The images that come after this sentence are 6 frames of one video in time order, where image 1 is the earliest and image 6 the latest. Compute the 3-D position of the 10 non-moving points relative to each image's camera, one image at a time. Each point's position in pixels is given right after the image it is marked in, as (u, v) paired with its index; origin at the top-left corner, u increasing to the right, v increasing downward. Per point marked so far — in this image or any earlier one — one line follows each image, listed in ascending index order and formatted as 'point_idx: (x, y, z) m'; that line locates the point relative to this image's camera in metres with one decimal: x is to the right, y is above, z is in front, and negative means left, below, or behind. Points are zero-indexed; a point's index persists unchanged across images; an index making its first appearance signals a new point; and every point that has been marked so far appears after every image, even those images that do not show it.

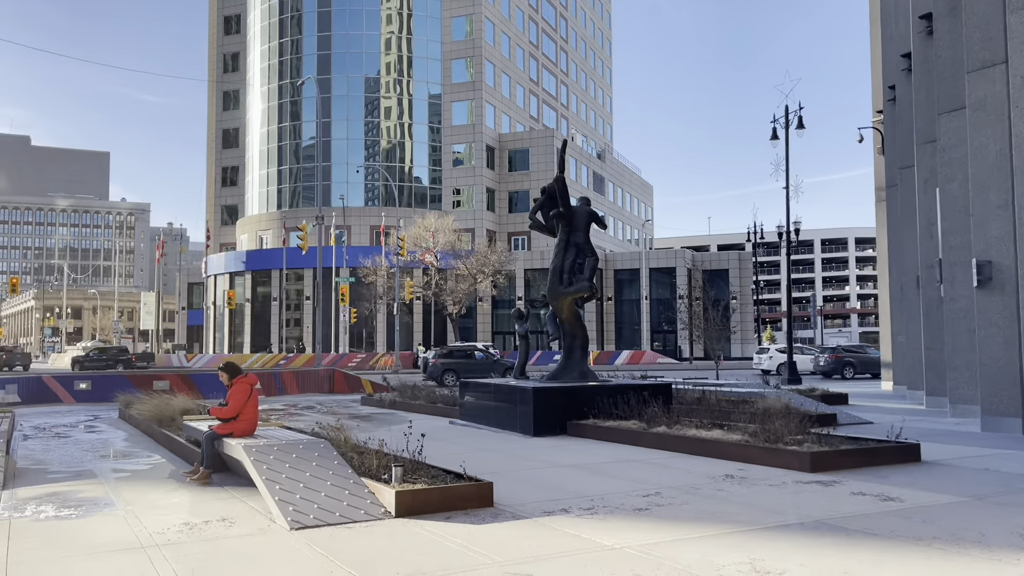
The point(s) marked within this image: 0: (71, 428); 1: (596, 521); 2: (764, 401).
0: (-10.1, -3.2, +19.0) m
1: (+0.8, -2.2, +8.0) m
2: (+5.3, -2.4, +17.4) m
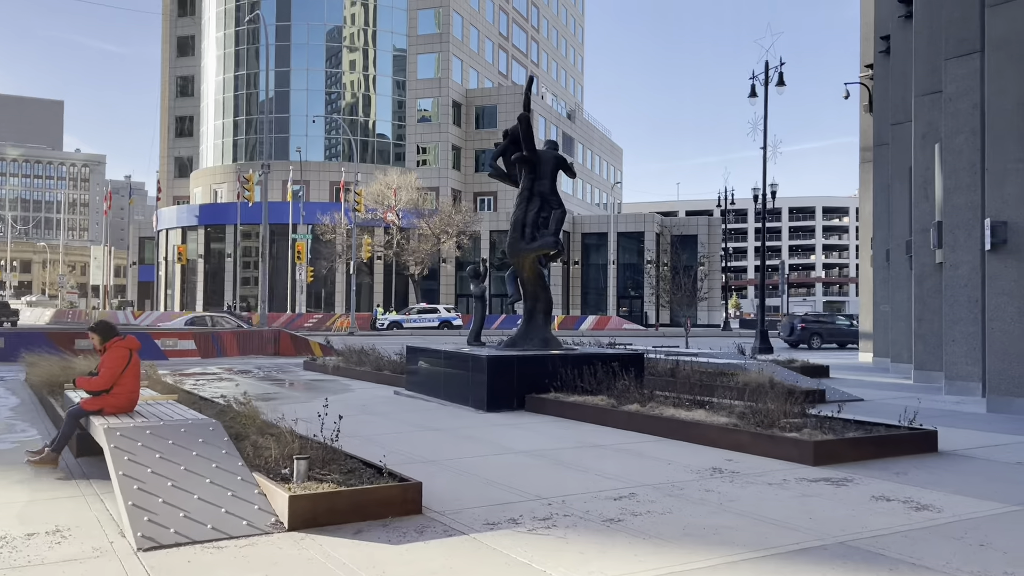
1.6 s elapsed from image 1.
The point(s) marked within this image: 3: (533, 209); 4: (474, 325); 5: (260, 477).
0: (-11.0, -2.1, +16.7) m
1: (+0.3, -1.8, +6.1) m
2: (+4.4, -1.6, +15.6) m
3: (+0.4, +1.5, +15.5) m
4: (-0.8, -0.8, +17.5) m
5: (-2.2, -1.6, +7.2) m
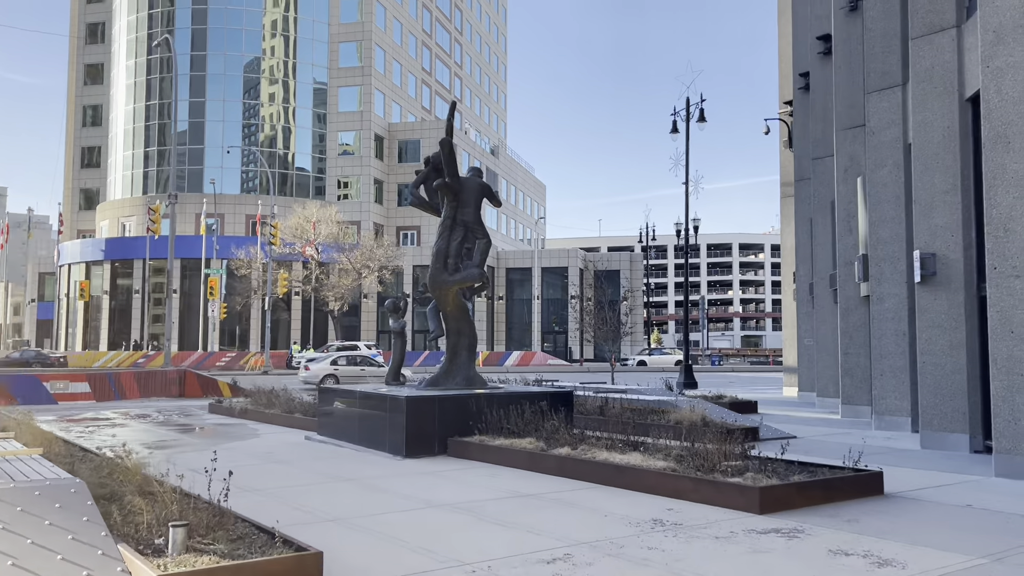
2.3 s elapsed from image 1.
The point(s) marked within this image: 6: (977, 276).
0: (-12.4, -2.8, +14.6) m
1: (-0.2, -2.0, +5.1) m
2: (+3.0, -2.2, +15.0) m
3: (-1.0, +0.9, +14.6) m
4: (-2.3, -1.5, +16.4) m
5: (-2.8, -1.9, +6.0) m
6: (+7.2, +0.2, +13.0) m
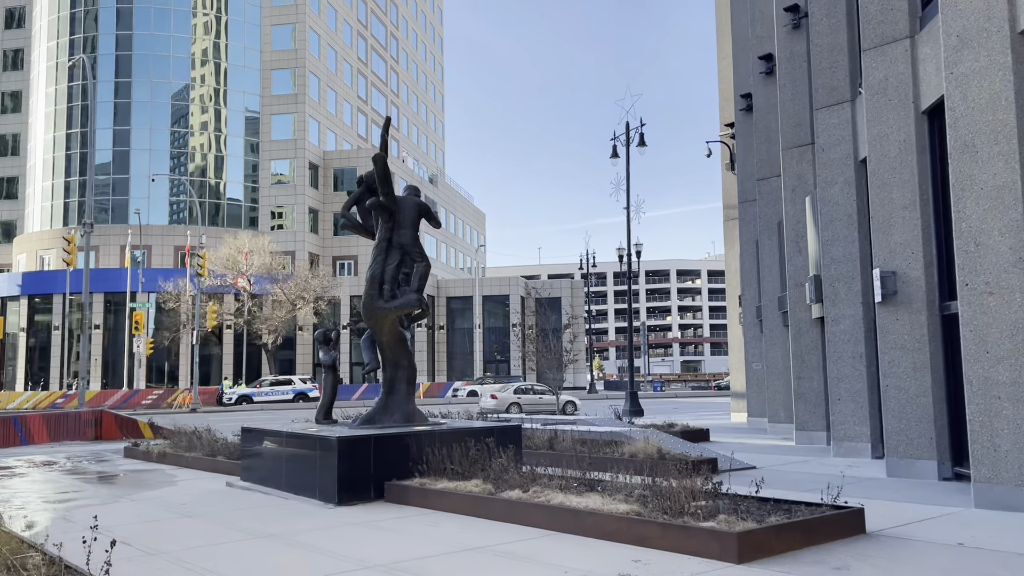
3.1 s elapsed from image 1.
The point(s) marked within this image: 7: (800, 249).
0: (-13.3, -3.4, +12.5) m
1: (-0.4, -2.1, +4.0) m
2: (+2.0, -2.6, +14.1) m
3: (-2.0, +0.4, +13.5) m
4: (-3.4, -2.0, +15.1) m
5: (-3.1, -2.1, +4.7) m
6: (+6.4, -0.1, +12.4) m
7: (+6.5, +0.9, +18.8) m
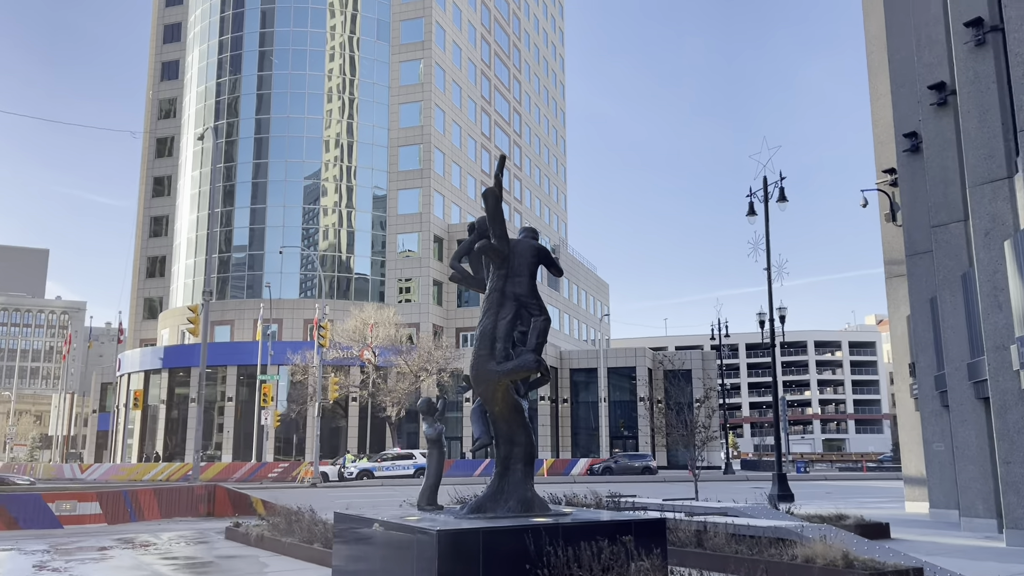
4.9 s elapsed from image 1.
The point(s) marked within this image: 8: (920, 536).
0: (-11.4, -4.3, +11.8) m
1: (0.0, -2.1, +1.6) m
2: (+4.0, -3.5, +11.1) m
3: (-0.1, -0.4, +11.5) m
4: (-1.3, -3.0, +13.0) m
5: (-2.5, -2.1, +2.7) m
6: (+8.0, -0.7, +9.1) m
7: (+9.1, -0.3, +15.4) m
8: (+8.5, -5.2, +17.4) m
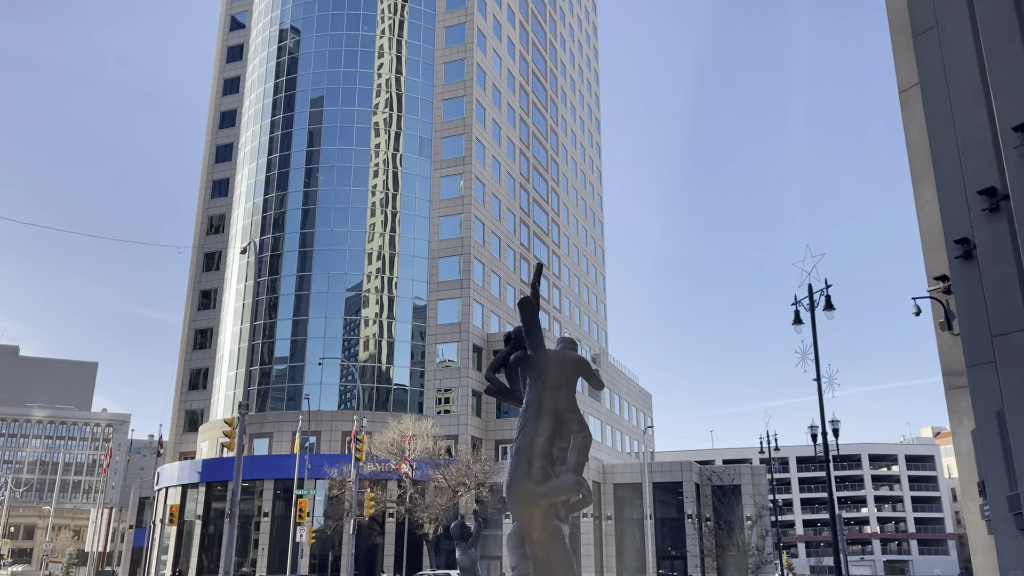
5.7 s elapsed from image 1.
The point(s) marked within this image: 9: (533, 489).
0: (-10.9, -5.9, +11.2) m
1: (0.0, -2.3, +0.9) m
2: (+4.4, -4.8, +9.9) m
3: (+0.4, -1.9, +10.8) m
4: (-0.7, -4.7, +12.1) m
5: (-2.4, -2.5, +2.0) m
6: (+8.4, -1.8, +8.1) m
7: (+9.8, -2.2, +14.3) m
8: (+9.3, -7.3, +15.6) m
9: (+0.3, -2.5, +10.6) m
